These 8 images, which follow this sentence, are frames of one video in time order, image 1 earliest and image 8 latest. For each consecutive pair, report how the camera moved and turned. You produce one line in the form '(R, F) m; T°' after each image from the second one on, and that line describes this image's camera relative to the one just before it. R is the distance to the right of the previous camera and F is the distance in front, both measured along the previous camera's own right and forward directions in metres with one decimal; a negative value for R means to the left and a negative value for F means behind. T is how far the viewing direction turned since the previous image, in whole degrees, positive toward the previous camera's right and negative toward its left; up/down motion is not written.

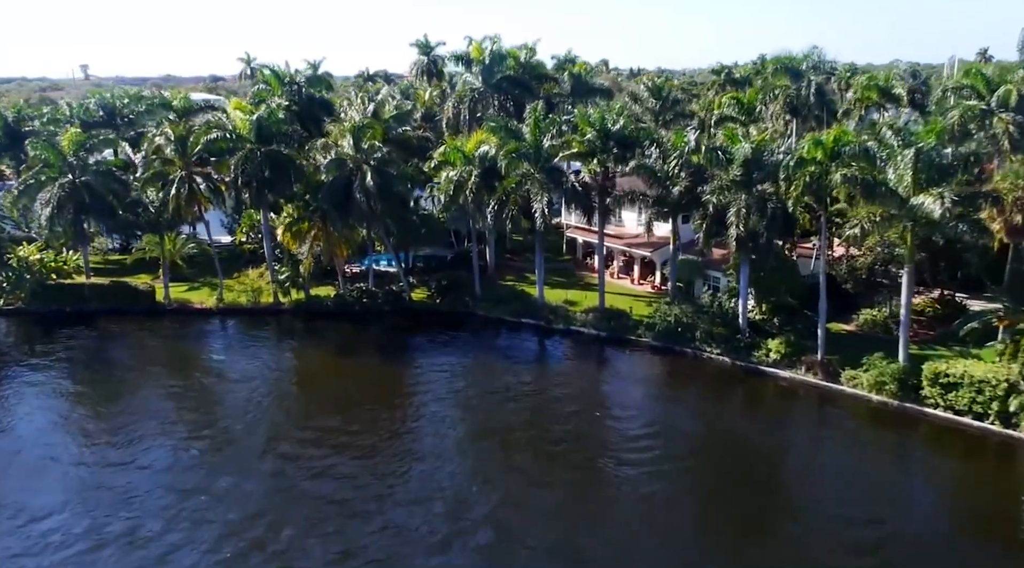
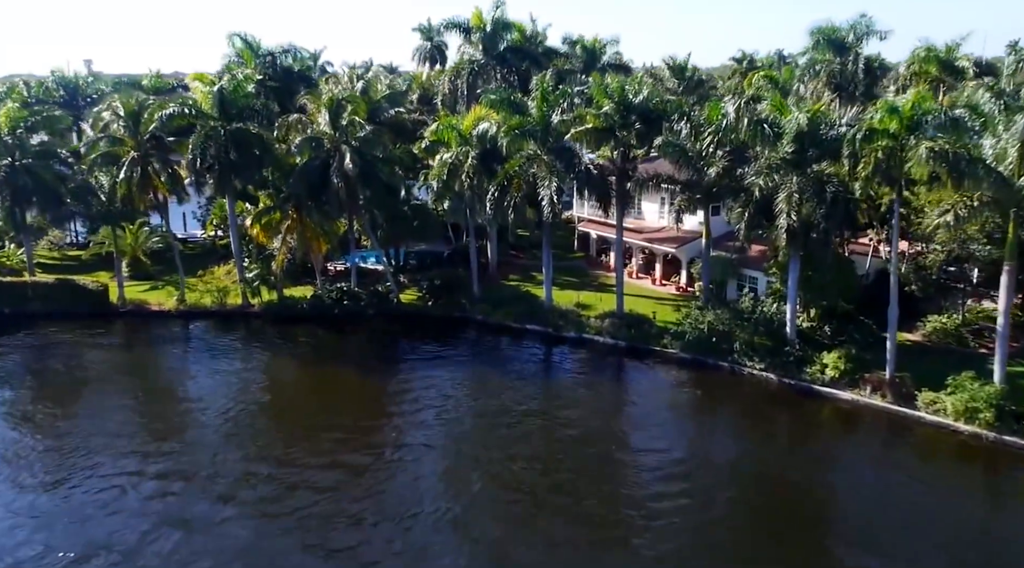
(+0.3, +6.8) m; -1°
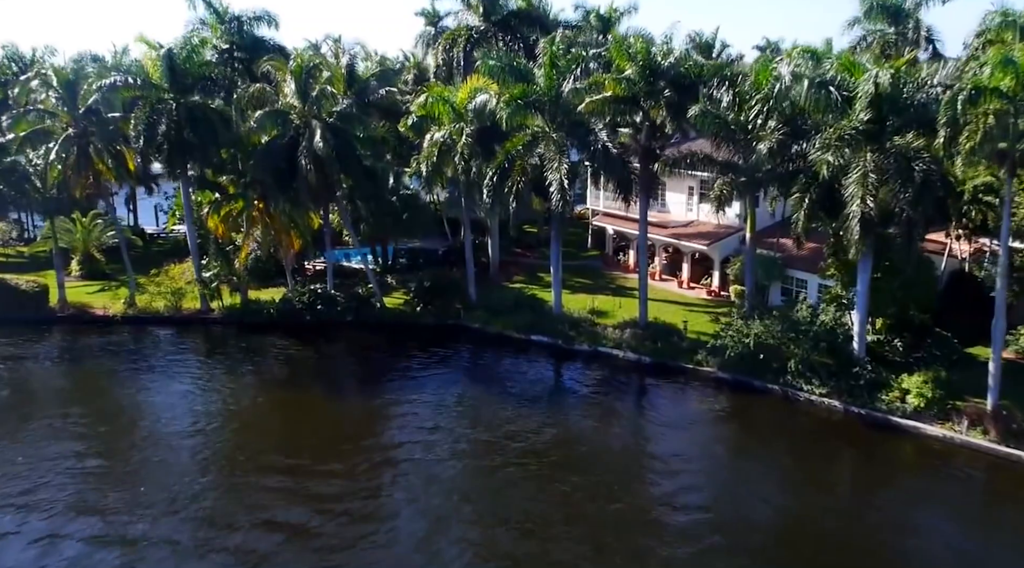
(+0.4, +6.6) m; -1°
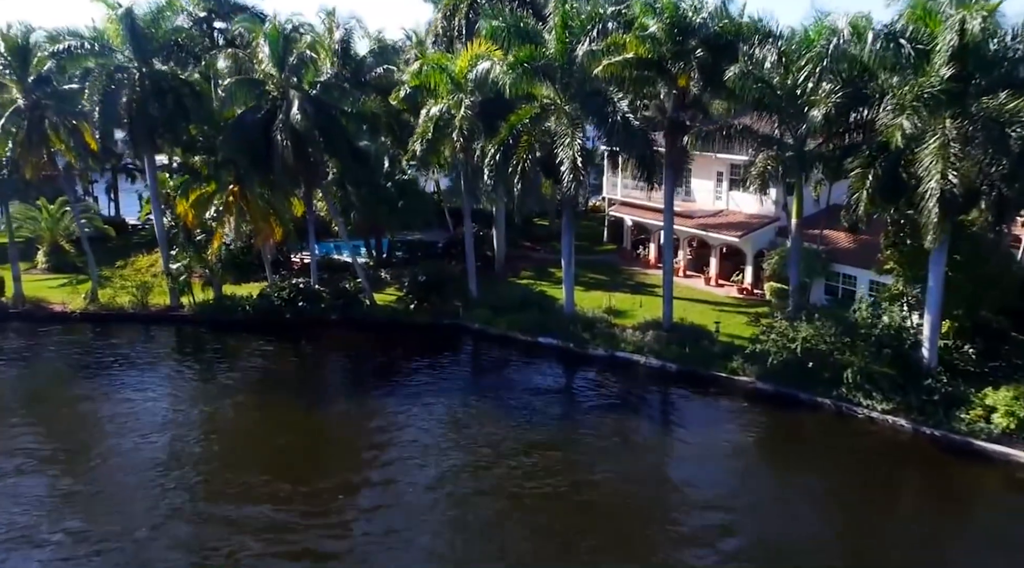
(+0.3, +4.4) m; -1°
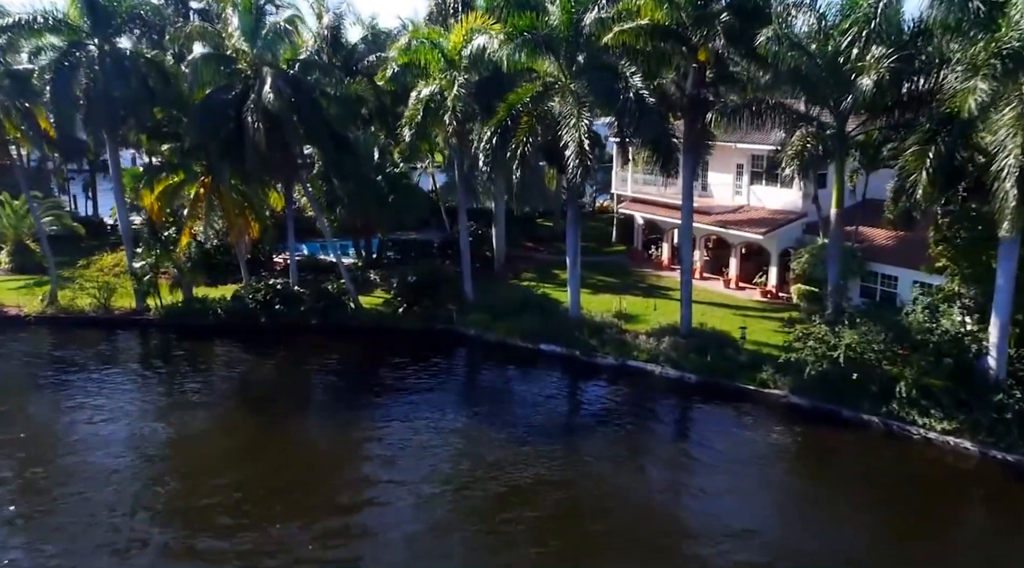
(+0.2, +3.3) m; 0°
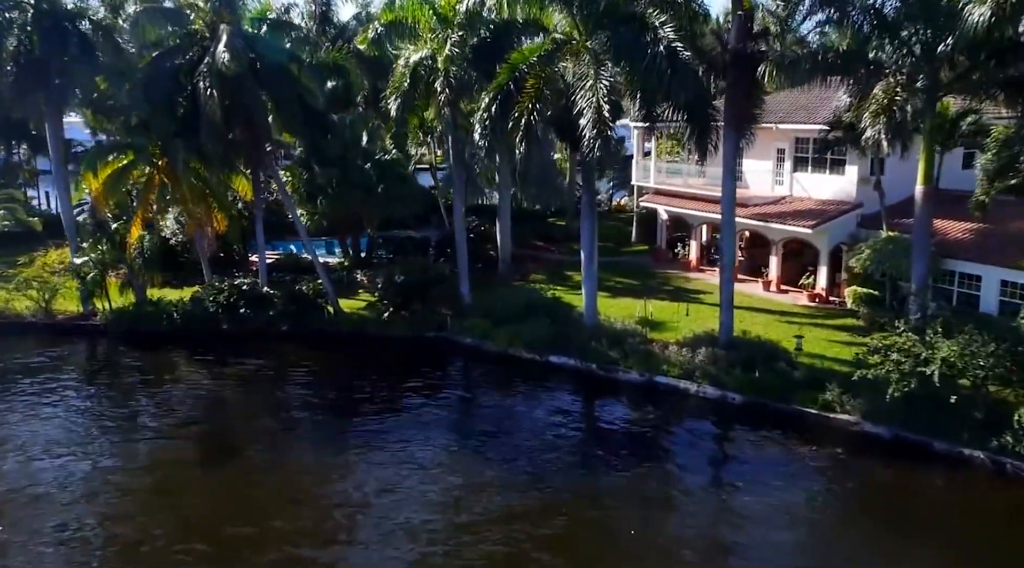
(+0.3, +4.5) m; -1°
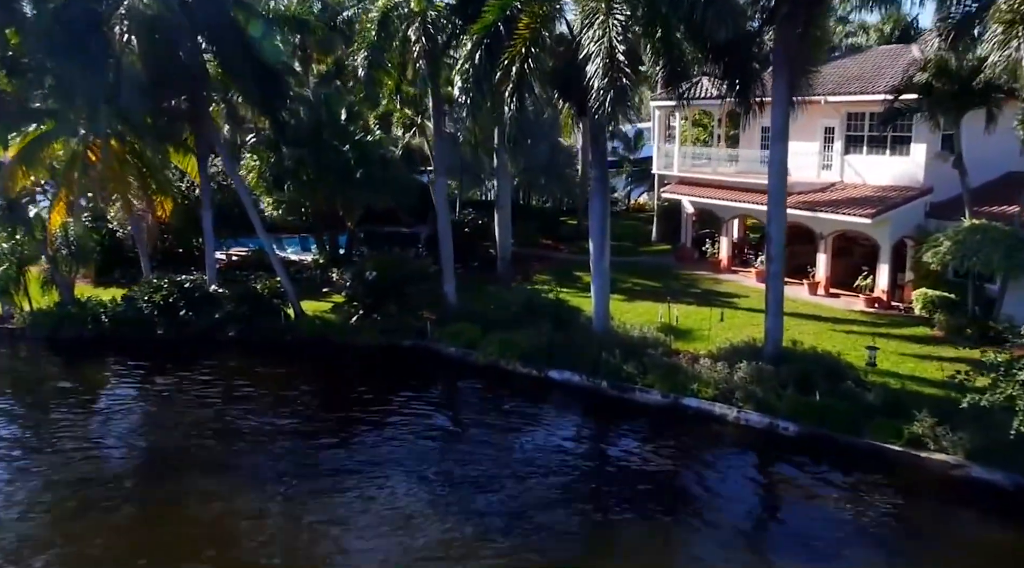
(+0.6, +4.5) m; -1°
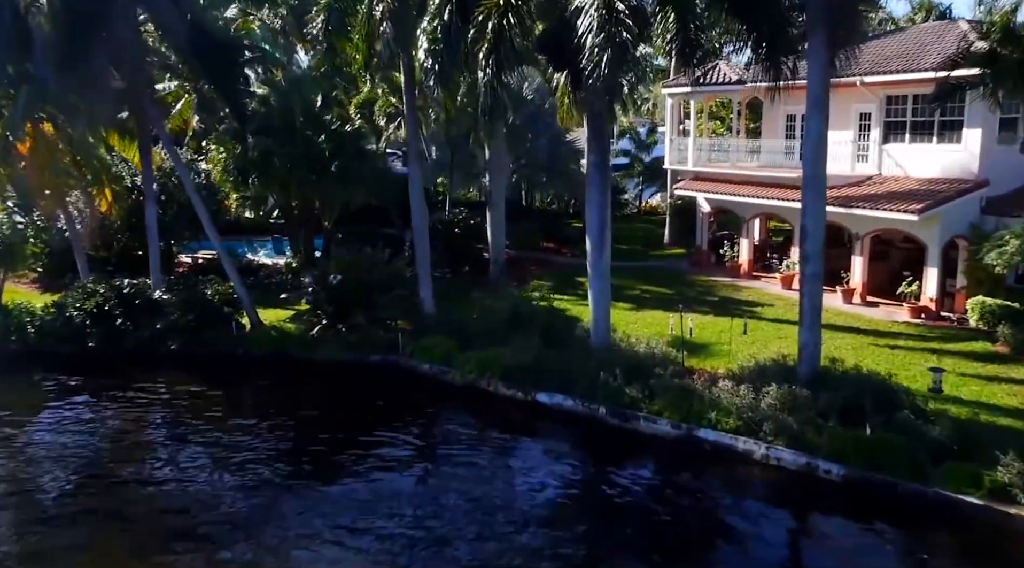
(+0.6, +3.0) m; -1°
